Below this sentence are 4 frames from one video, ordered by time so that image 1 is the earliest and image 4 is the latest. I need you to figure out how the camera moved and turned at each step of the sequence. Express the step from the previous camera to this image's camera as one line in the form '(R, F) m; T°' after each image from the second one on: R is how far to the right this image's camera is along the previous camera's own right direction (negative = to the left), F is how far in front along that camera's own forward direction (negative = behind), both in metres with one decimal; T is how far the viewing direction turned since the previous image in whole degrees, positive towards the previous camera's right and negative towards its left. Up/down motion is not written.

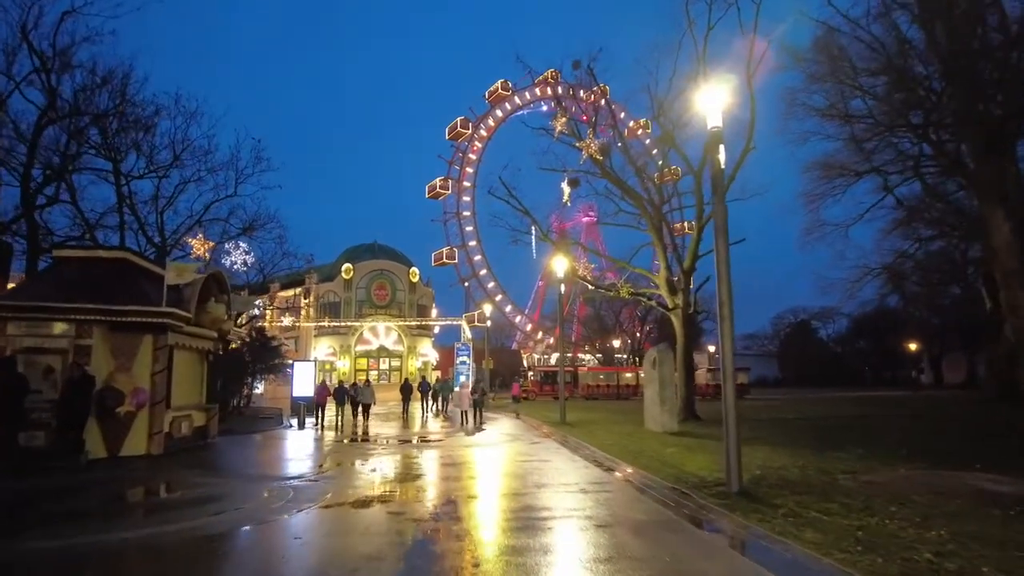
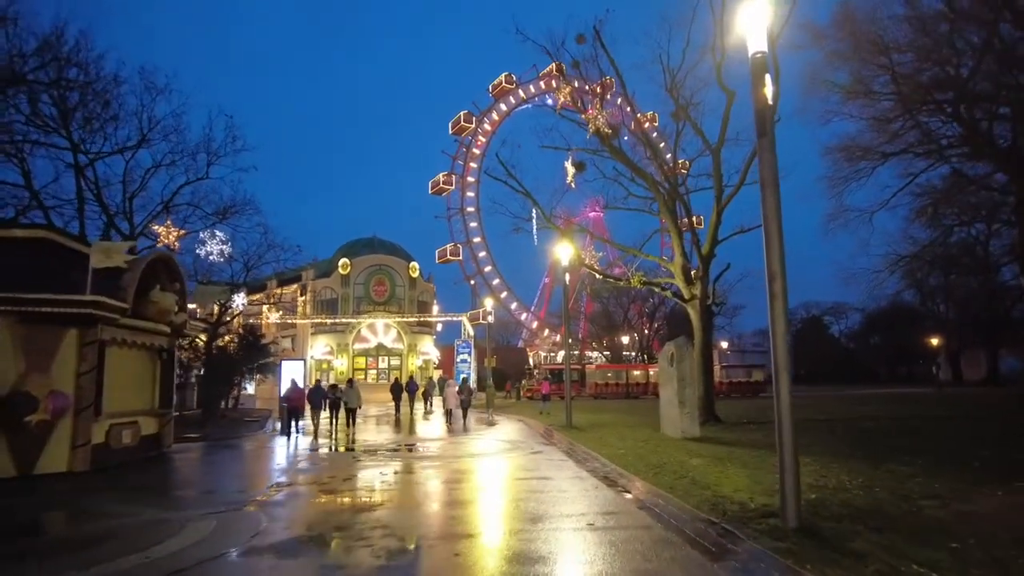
(+0.2, +2.4) m; 0°
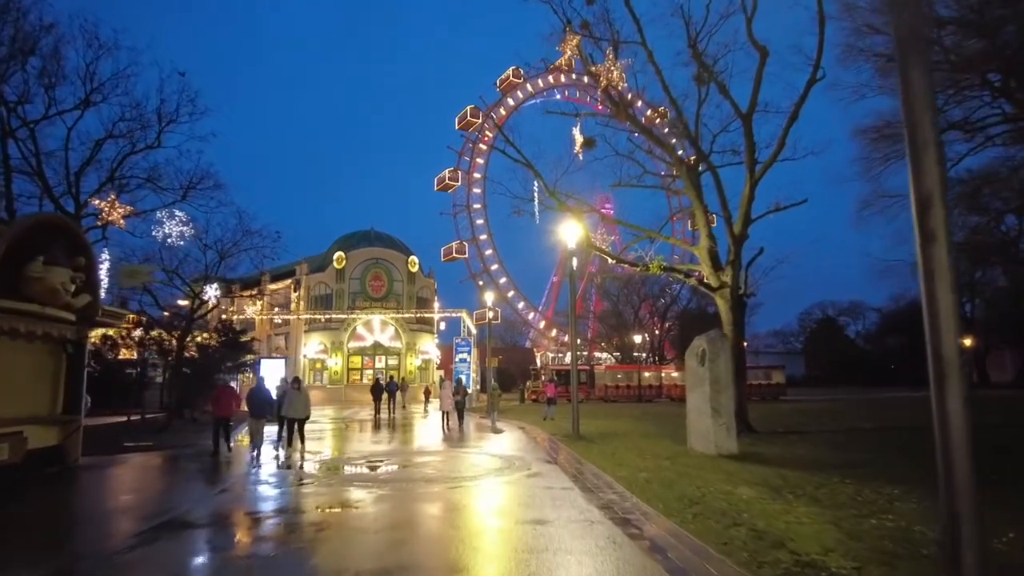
(+0.3, +3.3) m; -1°
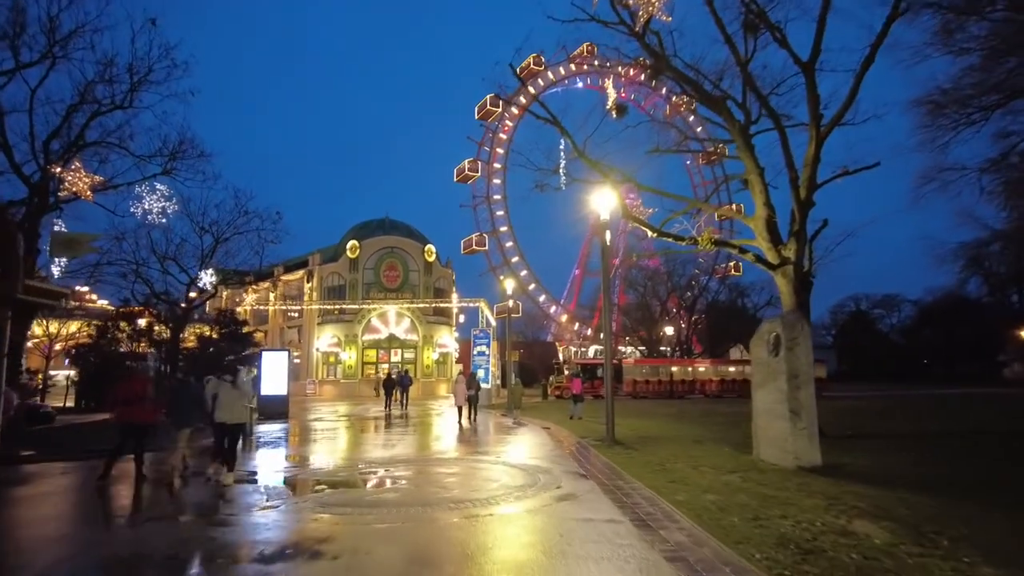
(0.0, +2.8) m; -2°
